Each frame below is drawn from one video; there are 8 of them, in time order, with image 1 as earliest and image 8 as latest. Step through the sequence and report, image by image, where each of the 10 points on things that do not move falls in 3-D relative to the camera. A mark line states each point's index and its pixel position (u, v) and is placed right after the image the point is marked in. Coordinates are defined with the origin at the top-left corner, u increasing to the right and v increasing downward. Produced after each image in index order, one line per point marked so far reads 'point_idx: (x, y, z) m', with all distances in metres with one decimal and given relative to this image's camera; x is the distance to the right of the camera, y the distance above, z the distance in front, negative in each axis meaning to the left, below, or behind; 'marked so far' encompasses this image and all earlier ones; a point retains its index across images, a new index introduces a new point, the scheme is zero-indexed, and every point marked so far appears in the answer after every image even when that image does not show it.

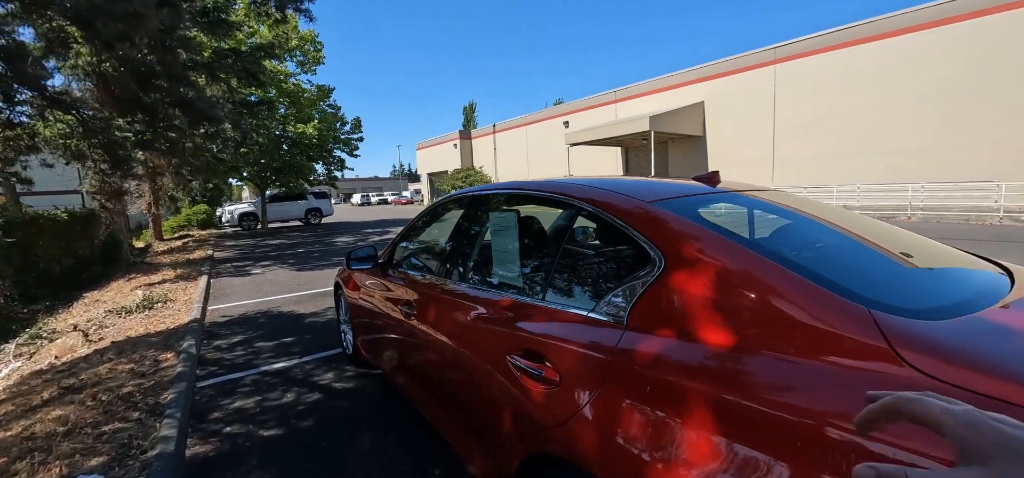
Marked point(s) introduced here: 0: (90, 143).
0: (-6.7, +1.6, +7.1) m
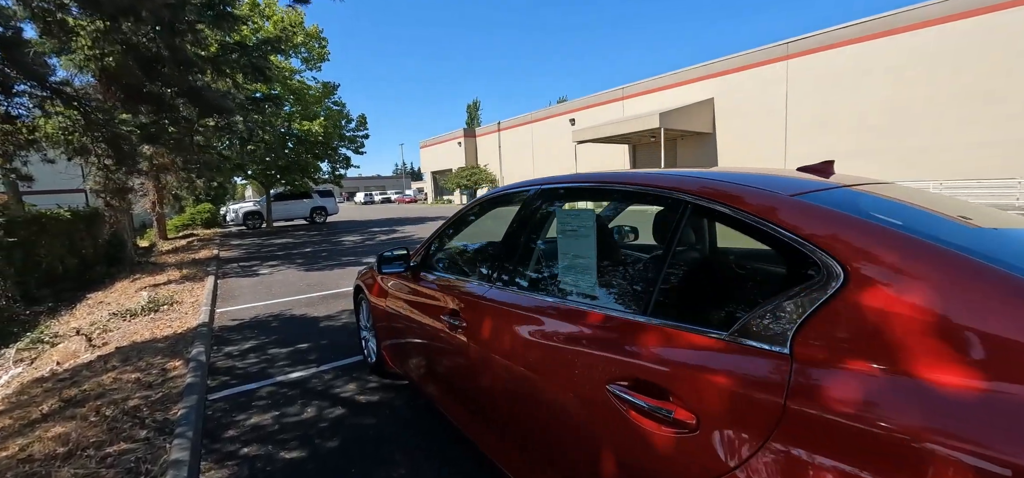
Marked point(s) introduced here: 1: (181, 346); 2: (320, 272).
0: (-6.4, +1.6, +6.8) m
1: (-3.6, -1.2, +4.9) m
2: (-4.1, -0.7, +9.7) m
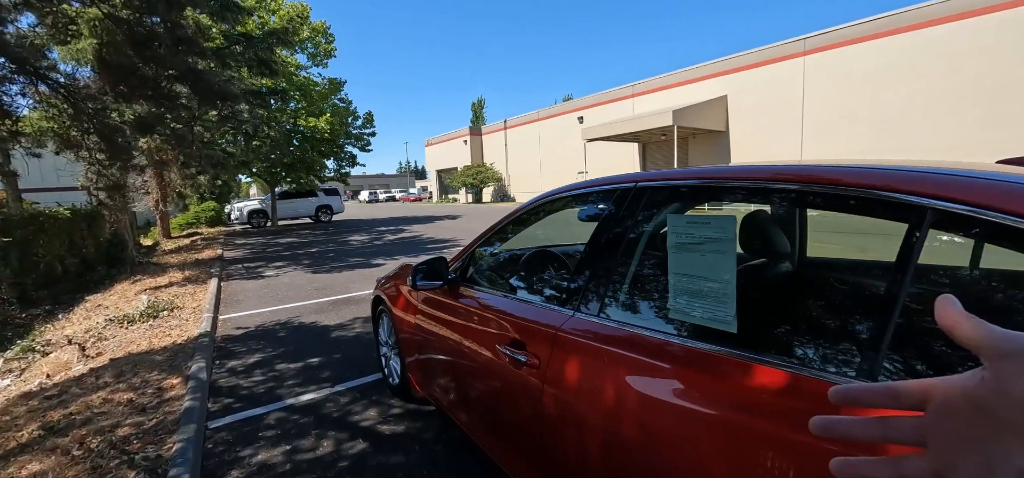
0: (-6.0, +1.6, +6.3) m
1: (-3.3, -1.2, +4.5) m
2: (-3.8, -0.7, +9.2) m
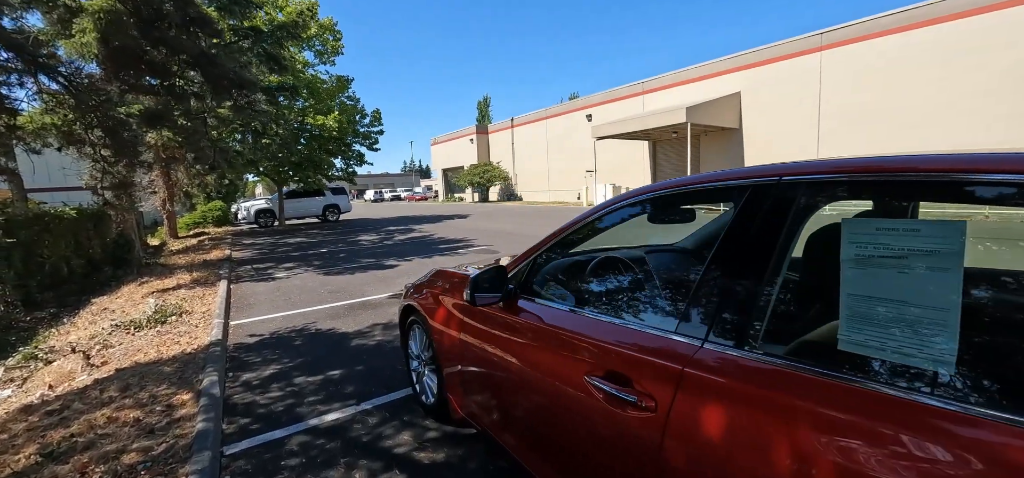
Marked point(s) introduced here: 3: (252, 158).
0: (-5.7, +1.6, +6.0) m
1: (-3.0, -1.2, +4.2) m
2: (-3.4, -0.7, +8.9) m
3: (-8.2, +2.5, +14.2) m
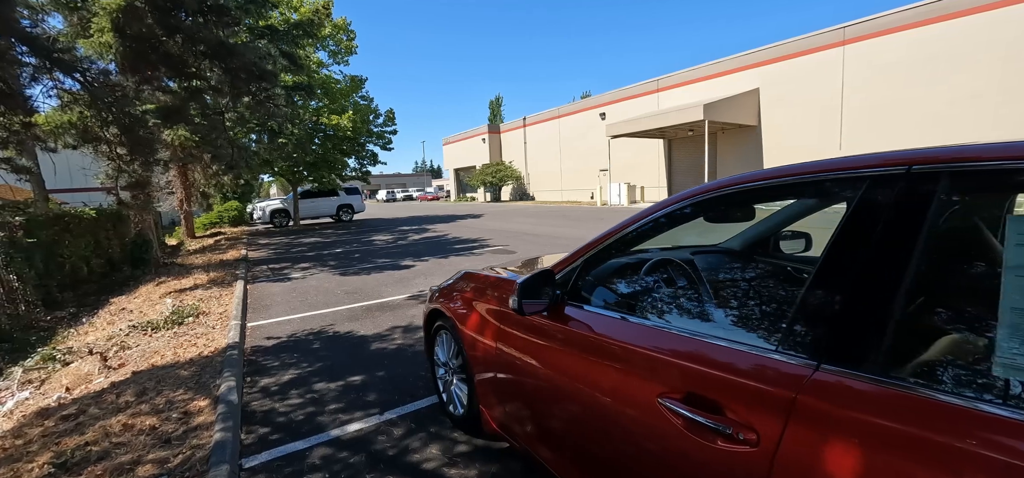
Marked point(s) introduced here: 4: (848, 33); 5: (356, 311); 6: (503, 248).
0: (-5.4, +1.6, +6.0) m
1: (-2.7, -1.2, +4.0) m
2: (-3.0, -0.7, +8.8) m
3: (-7.7, +2.5, +14.2) m
4: (+14.4, +8.8, +19.2) m
5: (-2.1, -1.0, +6.1) m
6: (-0.2, -0.2, +11.7) m
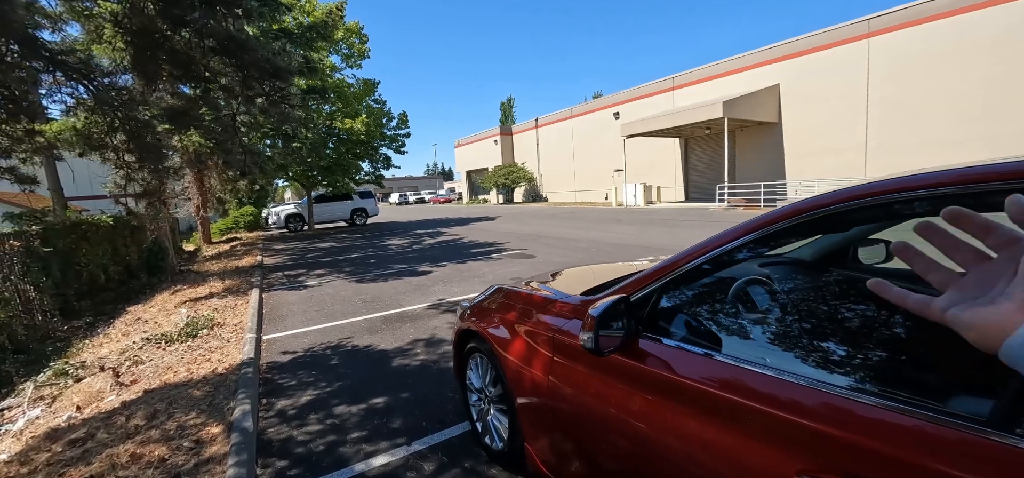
0: (-5.1, +1.4, +5.8) m
1: (-2.4, -1.3, +3.8) m
2: (-2.6, -0.8, +8.5) m
3: (-7.2, +2.4, +14.0) m
4: (+14.9, +8.8, +18.5) m
5: (-1.8, -1.1, +5.9) m
6: (+0.2, -0.3, +11.4) m
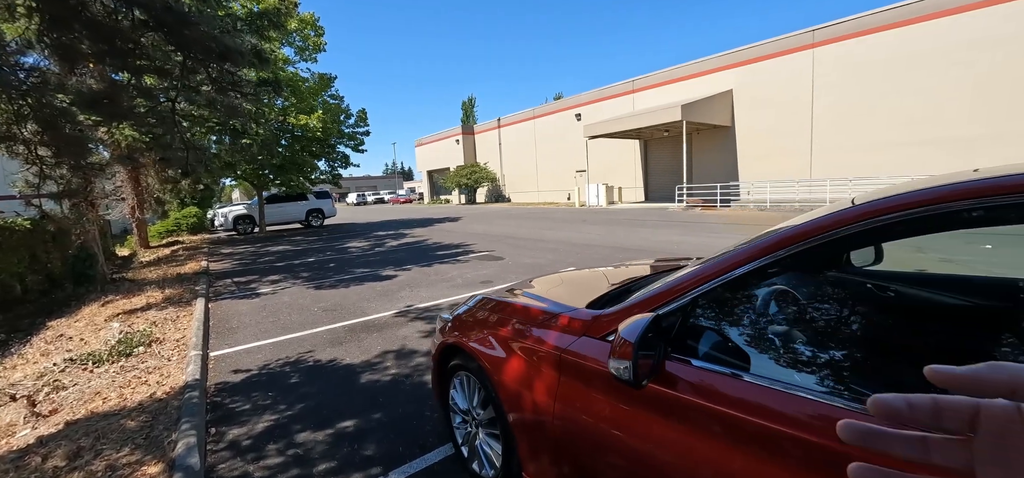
0: (-5.4, +1.3, +5.0) m
1: (-2.6, -1.4, +3.3) m
2: (-3.2, -0.9, +8.0) m
3: (-8.2, +2.3, +13.1) m
4: (+13.4, +8.9, +19.5) m
5: (-2.1, -1.1, +5.4) m
6: (-0.6, -0.4, +11.1) m
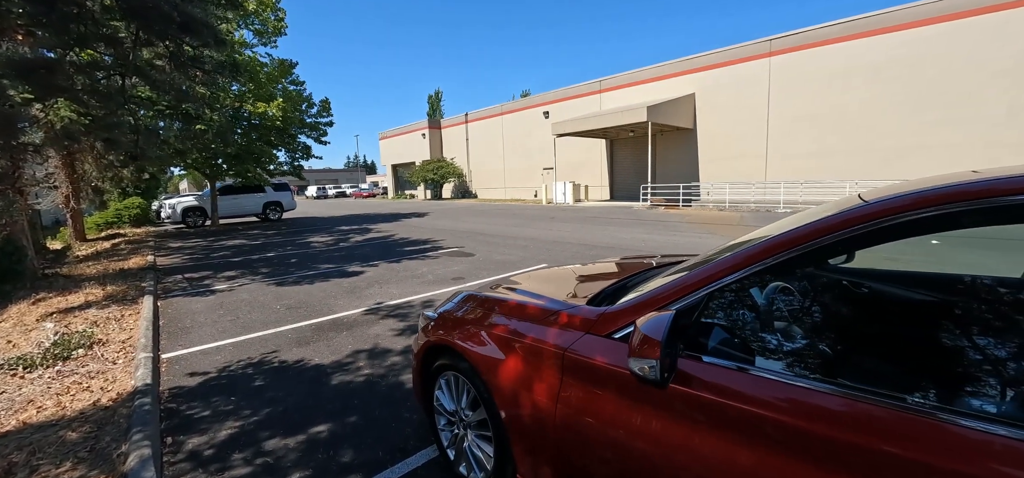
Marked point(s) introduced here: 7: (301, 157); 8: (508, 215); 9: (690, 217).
0: (-5.6, +1.4, +4.5) m
1: (-2.7, -1.3, +3.0) m
2: (-3.6, -0.8, +7.6) m
3: (-9.1, +2.4, +12.2) m
4: (+12.0, +8.9, +20.3) m
5: (-2.4, -1.0, +5.1) m
6: (-1.3, -0.3, +10.9) m
7: (-8.9, +3.4, +18.7) m
8: (-0.3, +1.1, +19.9) m
9: (+6.9, +0.9, +17.6) m
